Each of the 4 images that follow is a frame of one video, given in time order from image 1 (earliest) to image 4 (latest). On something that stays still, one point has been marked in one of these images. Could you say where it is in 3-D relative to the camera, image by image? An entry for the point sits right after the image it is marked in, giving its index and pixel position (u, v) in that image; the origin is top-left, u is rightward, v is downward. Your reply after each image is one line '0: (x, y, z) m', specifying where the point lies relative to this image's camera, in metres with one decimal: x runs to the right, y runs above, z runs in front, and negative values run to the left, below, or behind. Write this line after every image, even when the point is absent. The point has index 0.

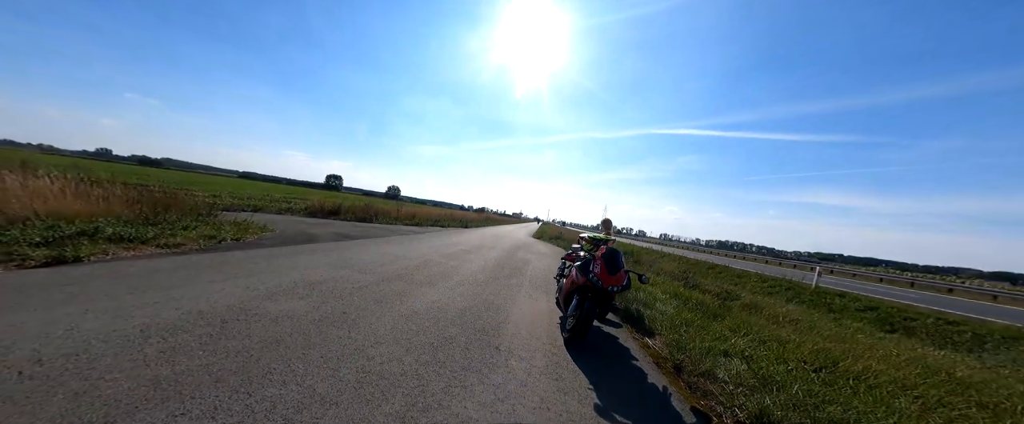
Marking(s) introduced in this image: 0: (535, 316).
0: (+0.4, -2.0, +4.9) m
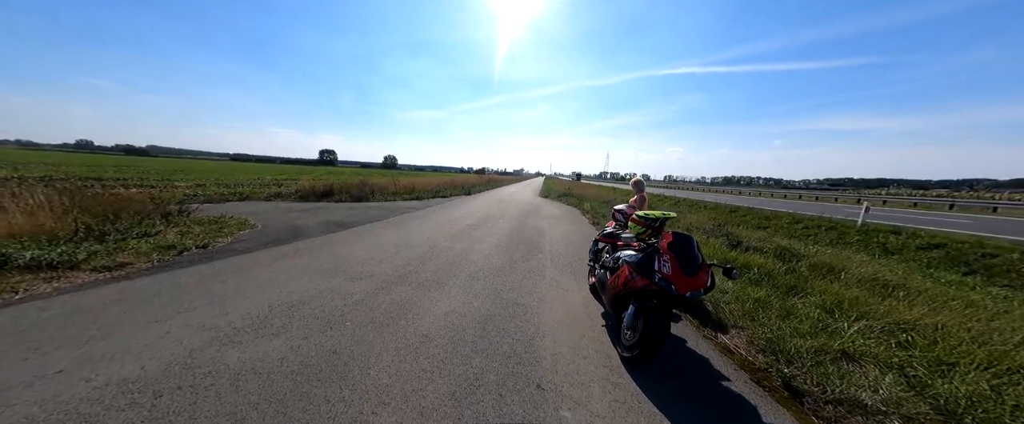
0: (+0.9, -1.6, +4.0) m
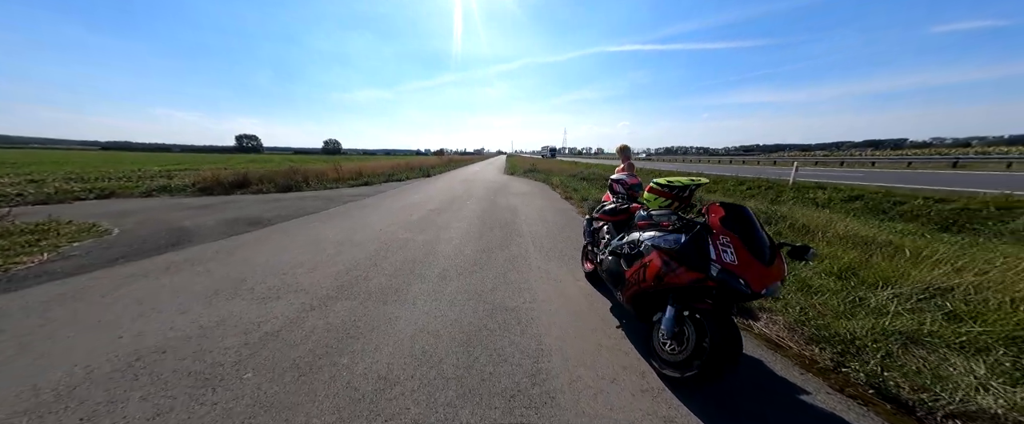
0: (+0.8, -1.3, +3.1) m
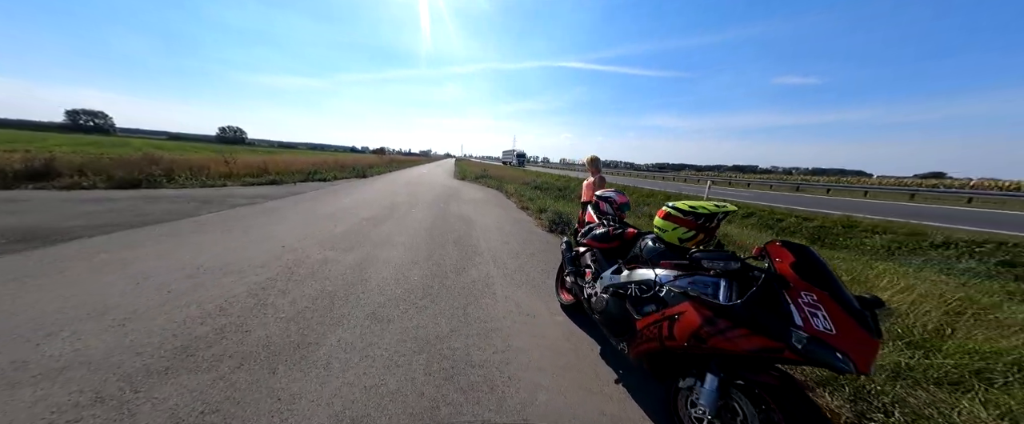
0: (+0.5, -1.5, +2.4) m
